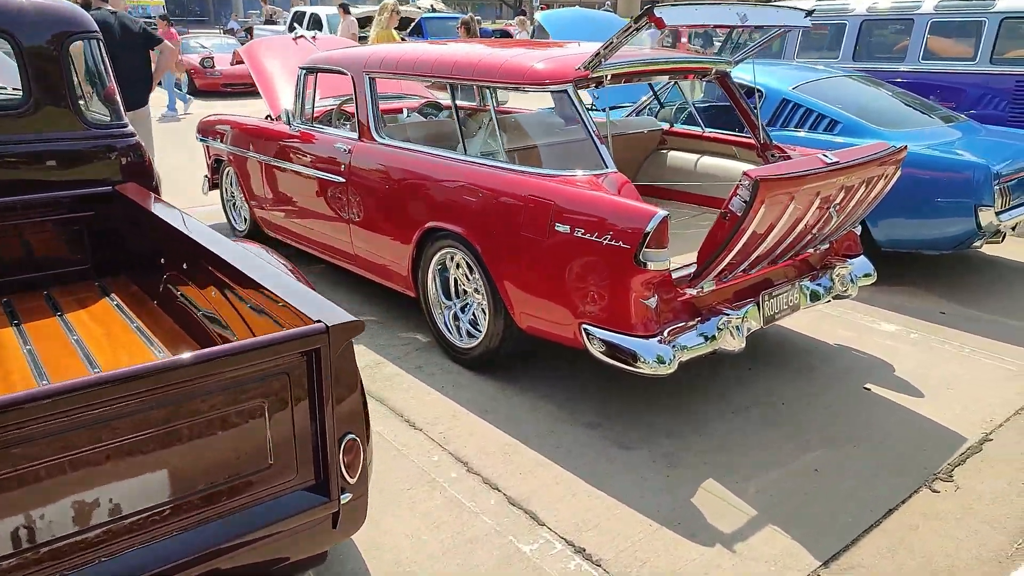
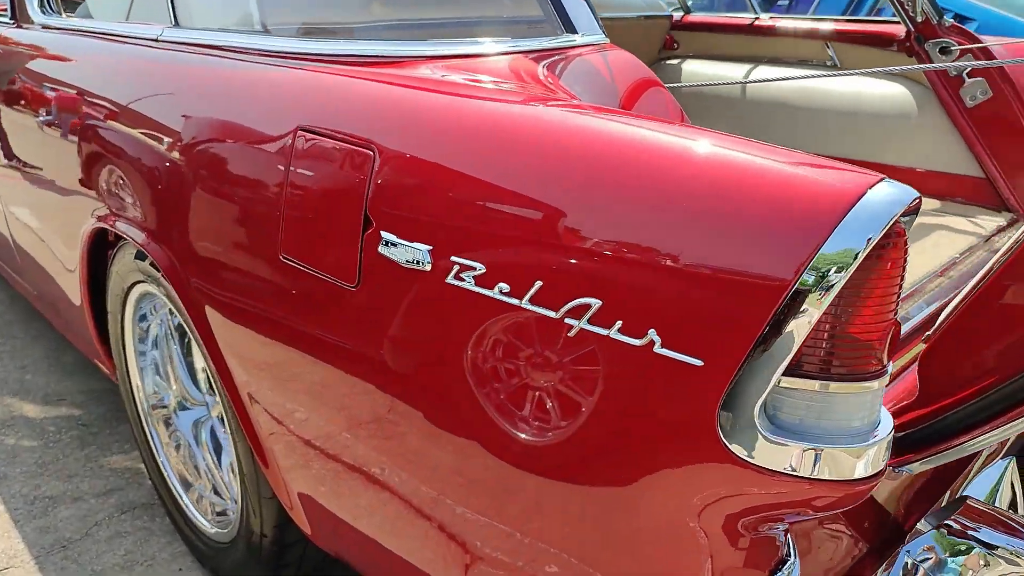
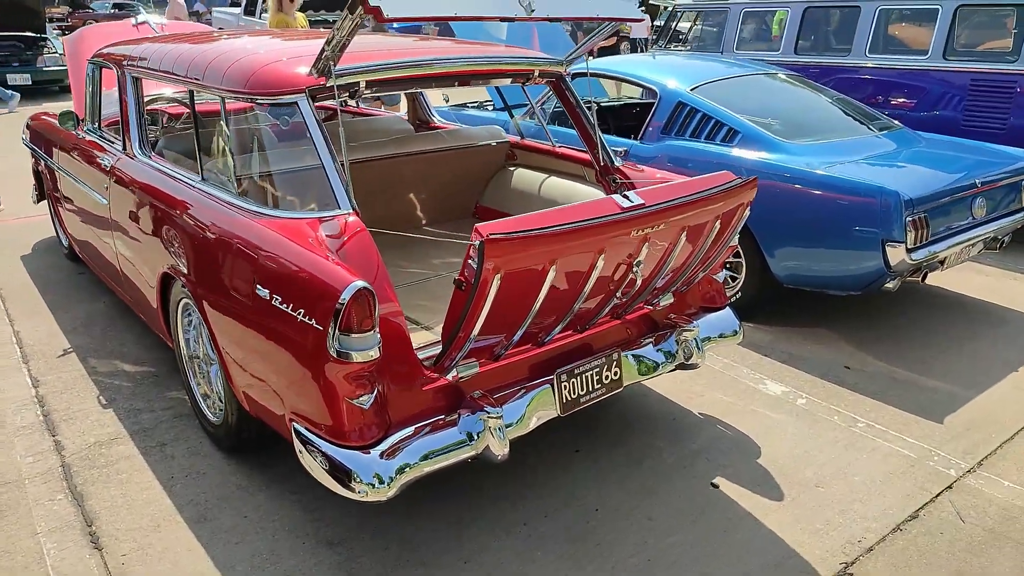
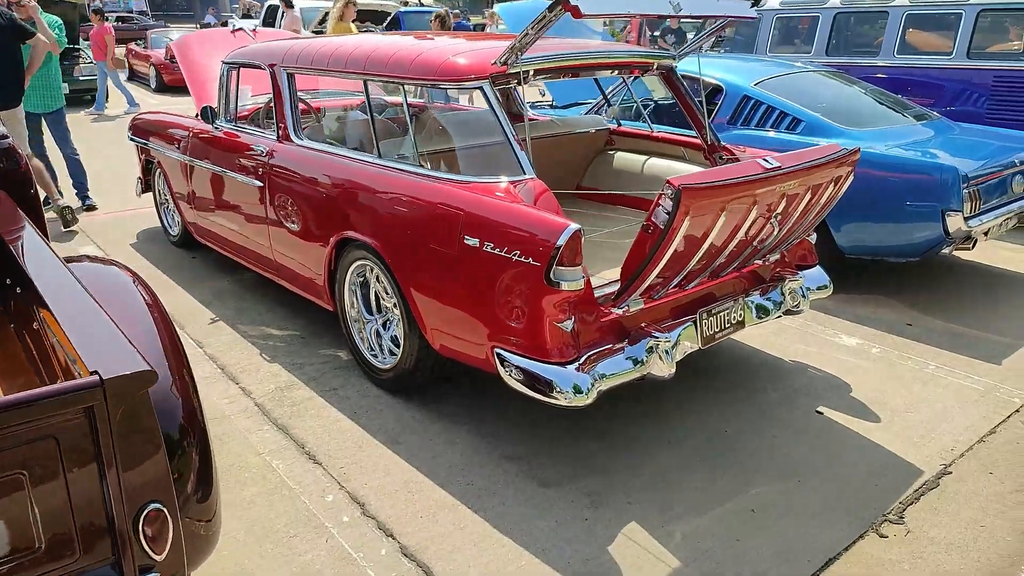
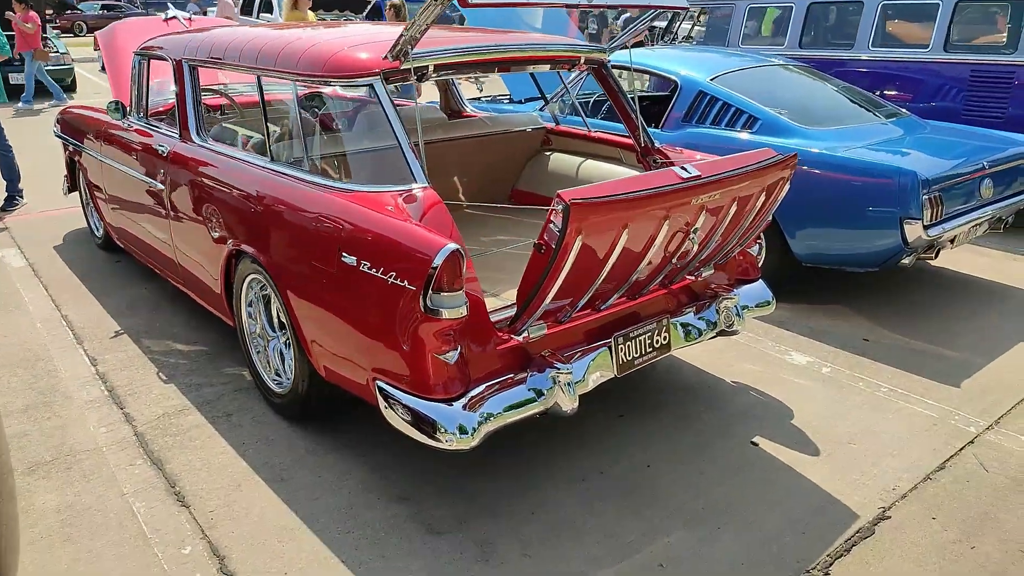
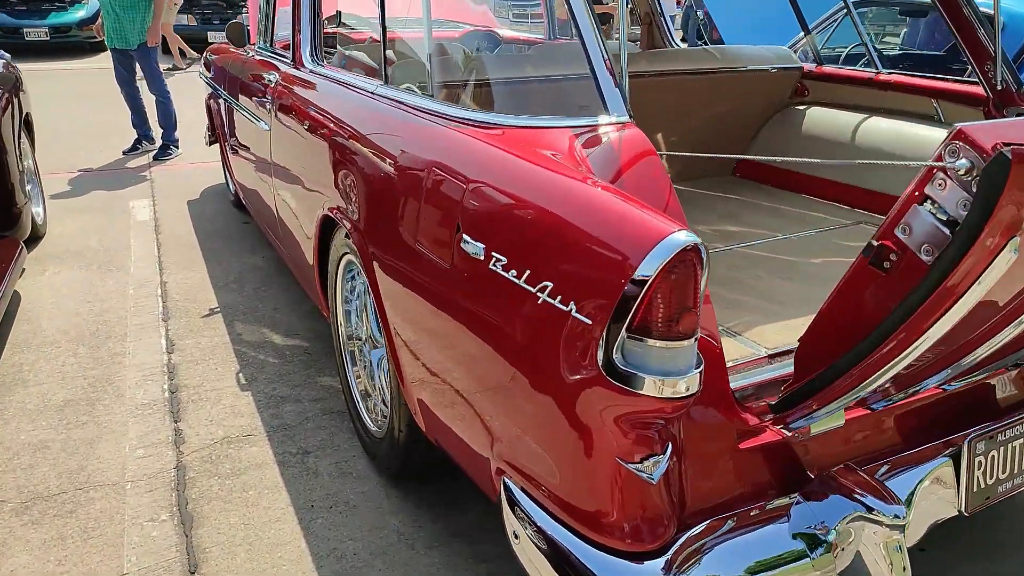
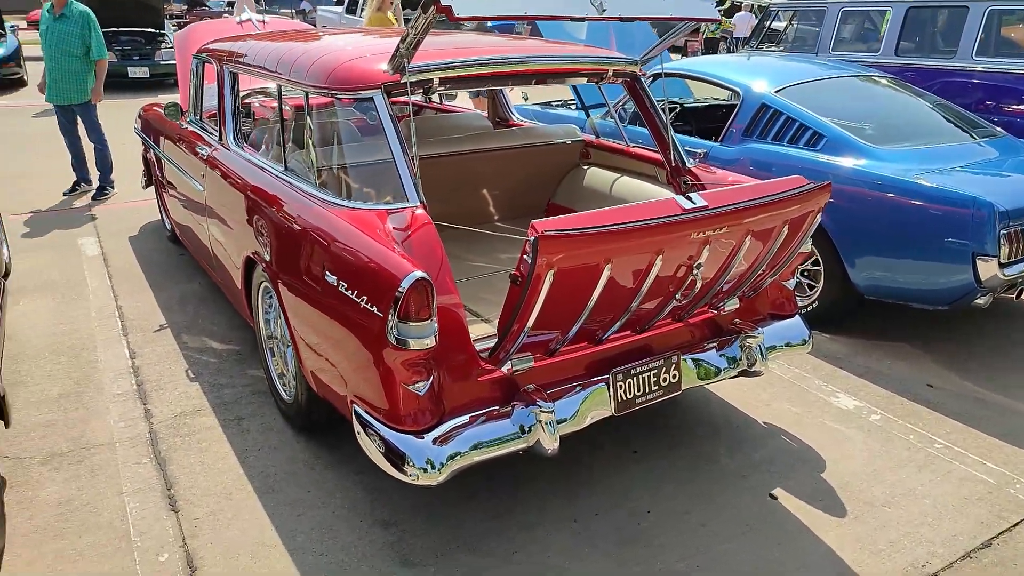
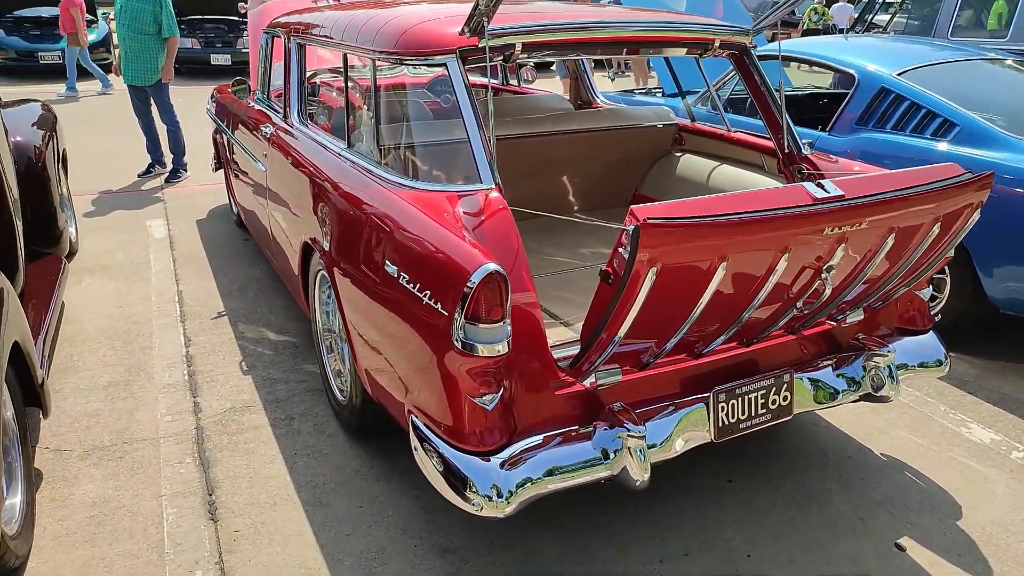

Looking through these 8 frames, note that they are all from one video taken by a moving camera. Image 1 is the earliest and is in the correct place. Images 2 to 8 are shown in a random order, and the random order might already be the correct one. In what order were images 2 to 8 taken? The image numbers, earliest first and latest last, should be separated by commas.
4, 5, 3, 7, 8, 6, 2
